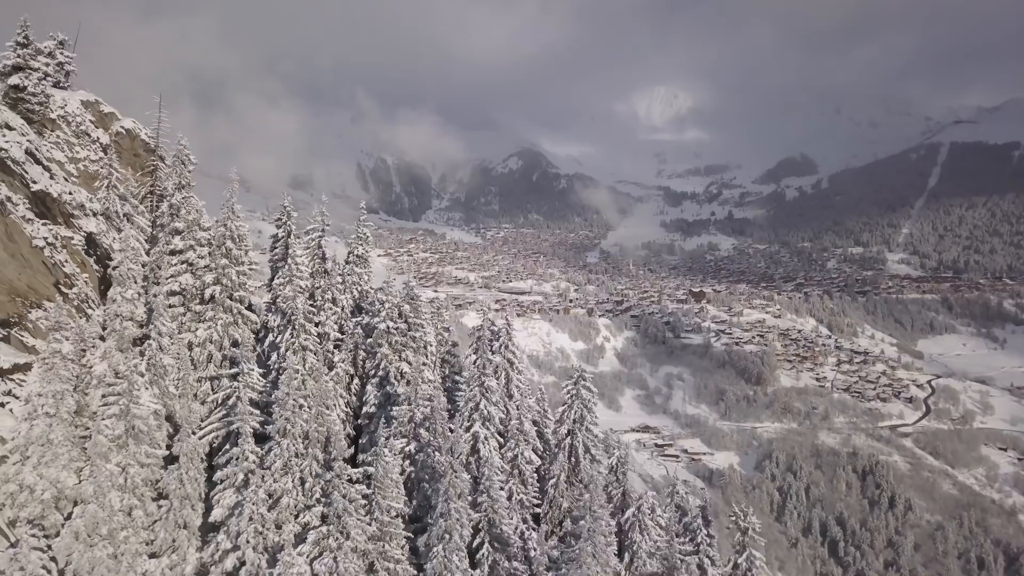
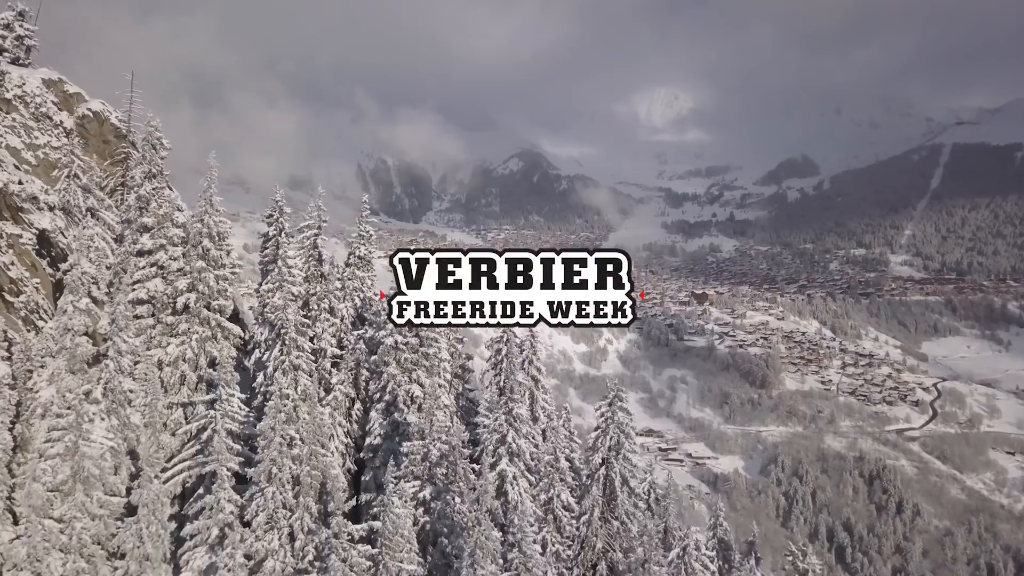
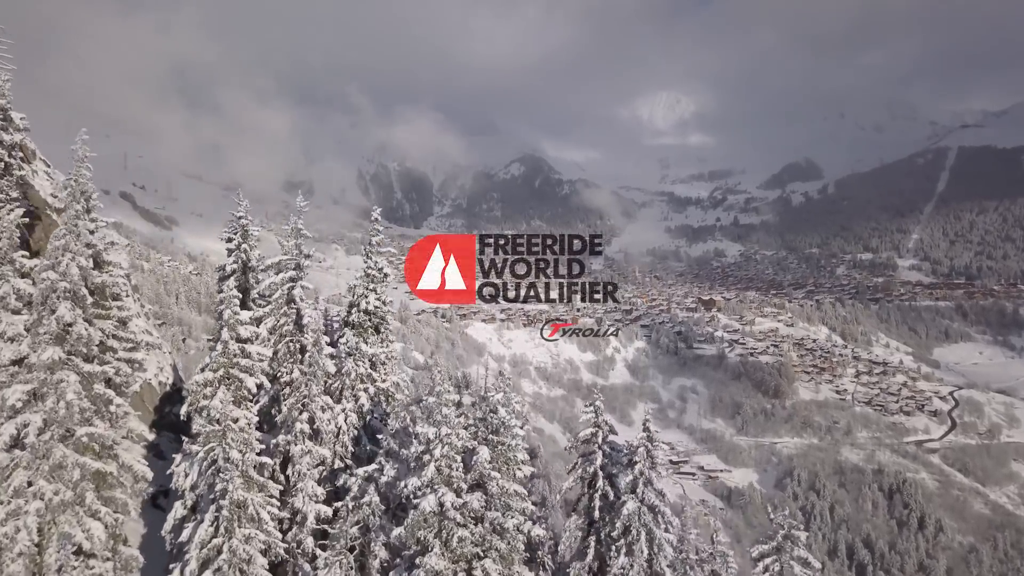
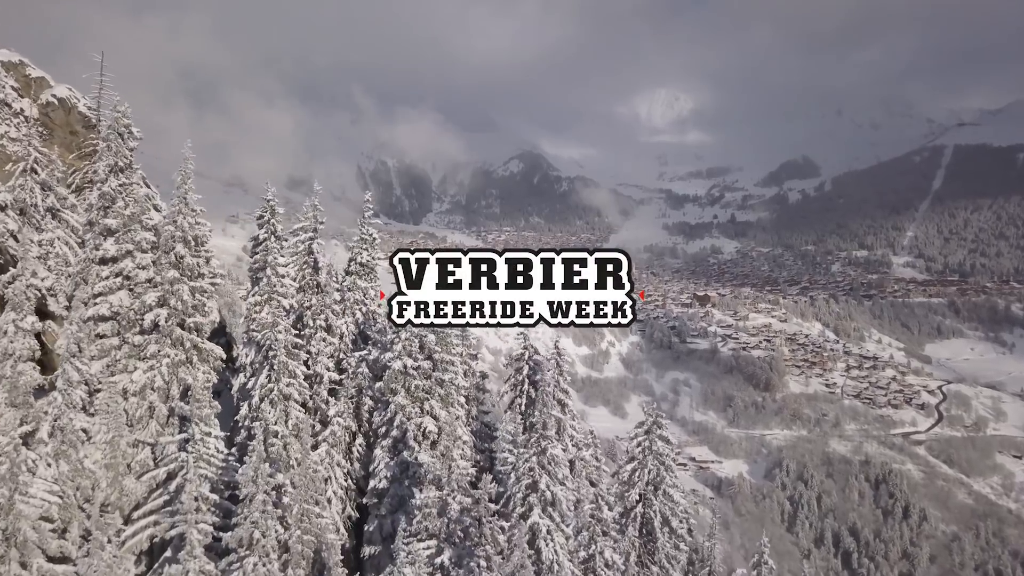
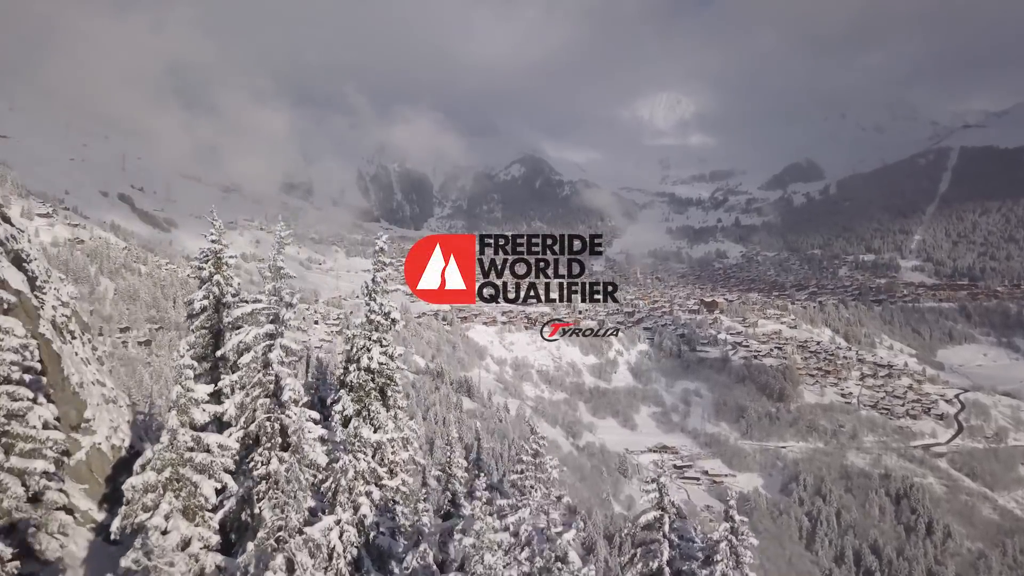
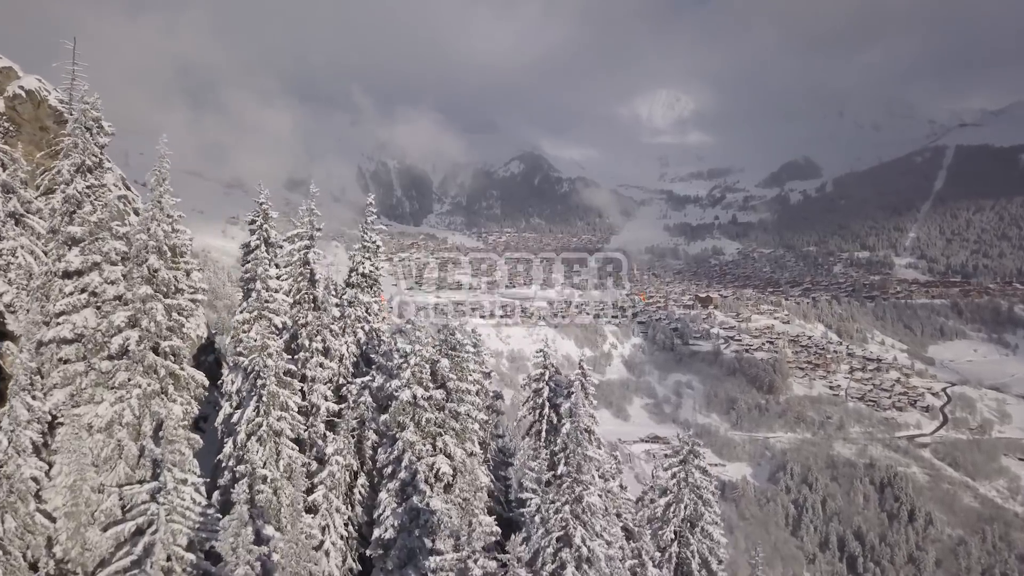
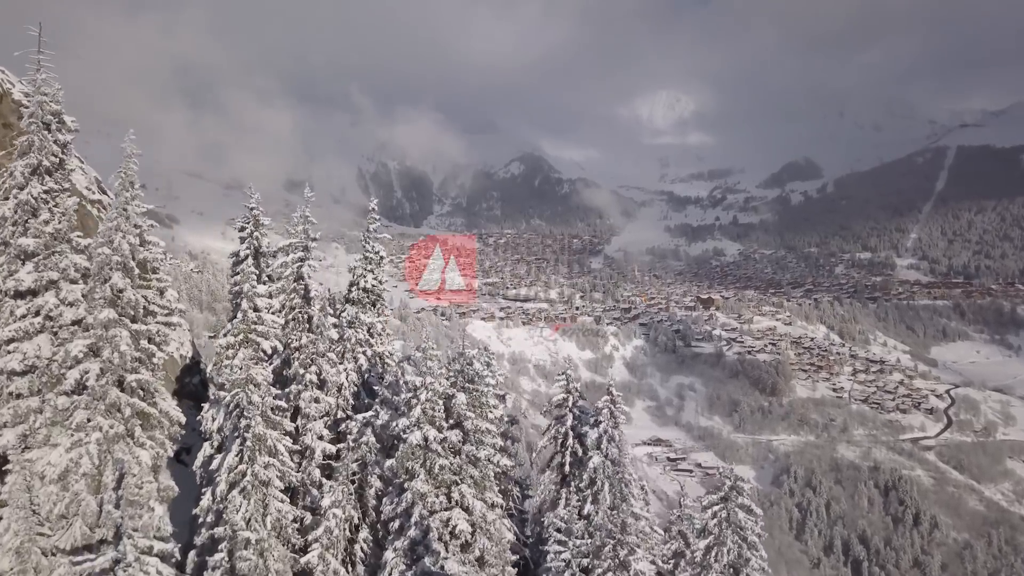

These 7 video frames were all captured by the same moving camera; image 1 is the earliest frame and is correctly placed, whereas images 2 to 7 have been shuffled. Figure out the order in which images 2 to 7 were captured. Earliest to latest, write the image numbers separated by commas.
2, 4, 6, 7, 3, 5
